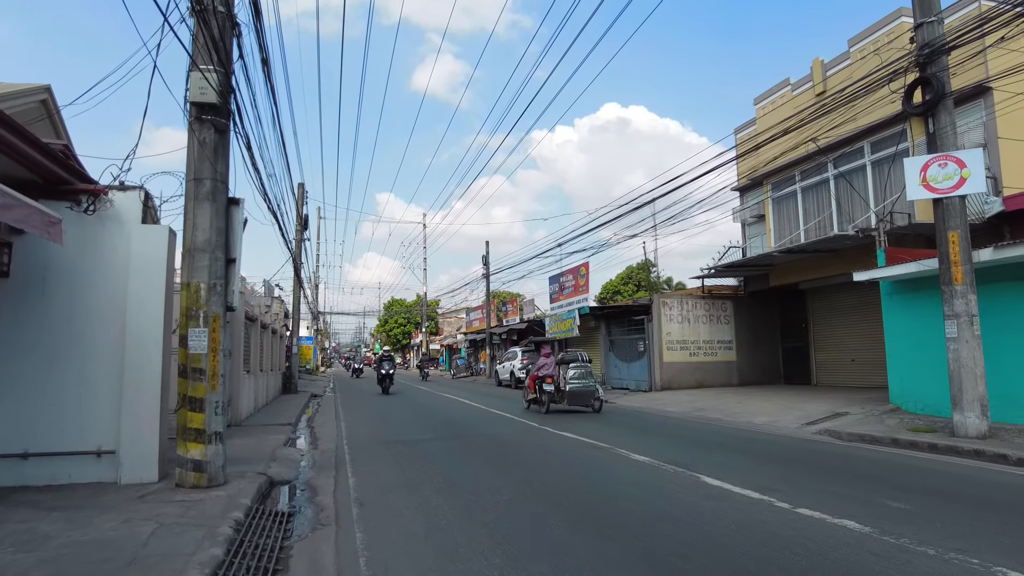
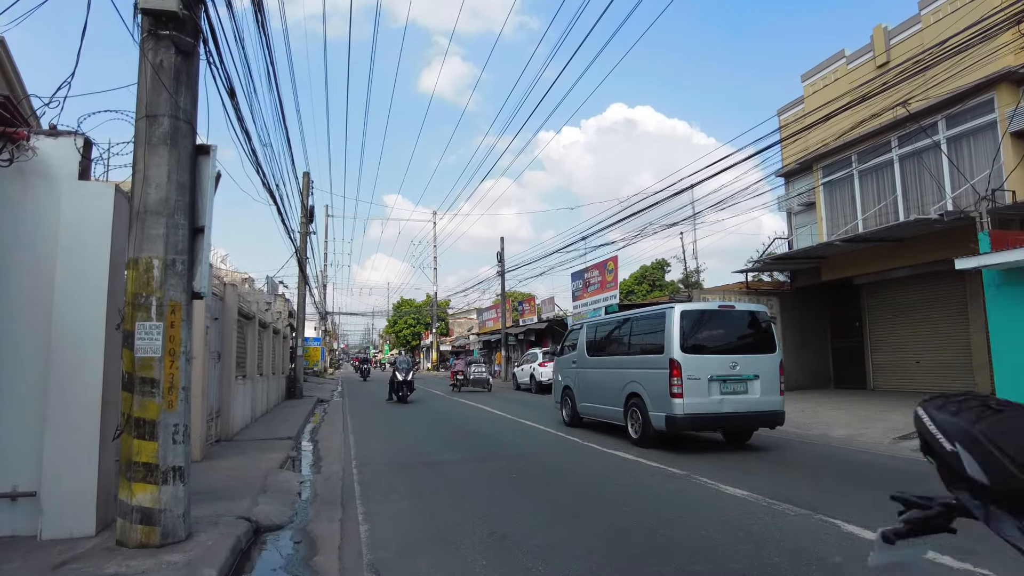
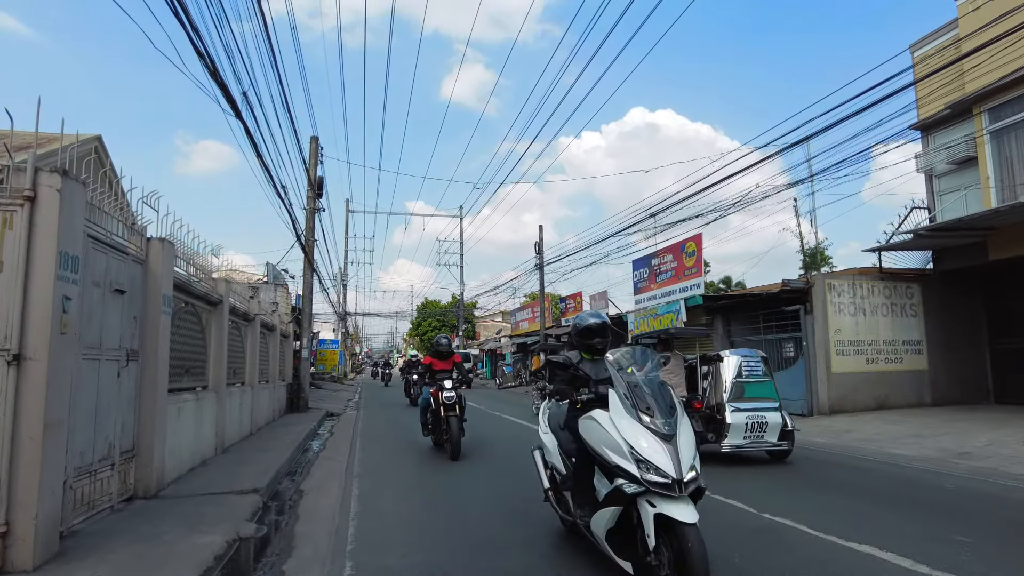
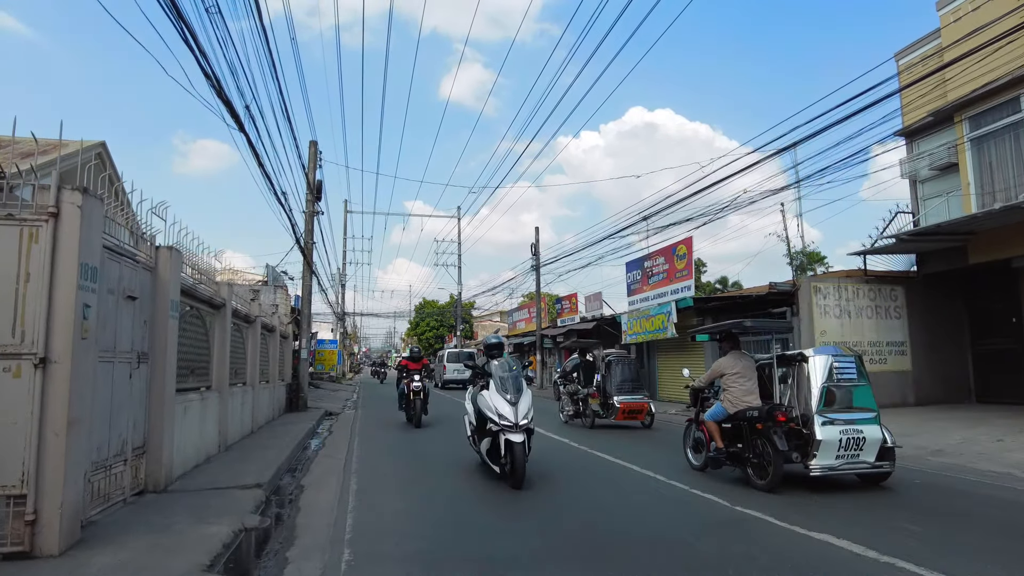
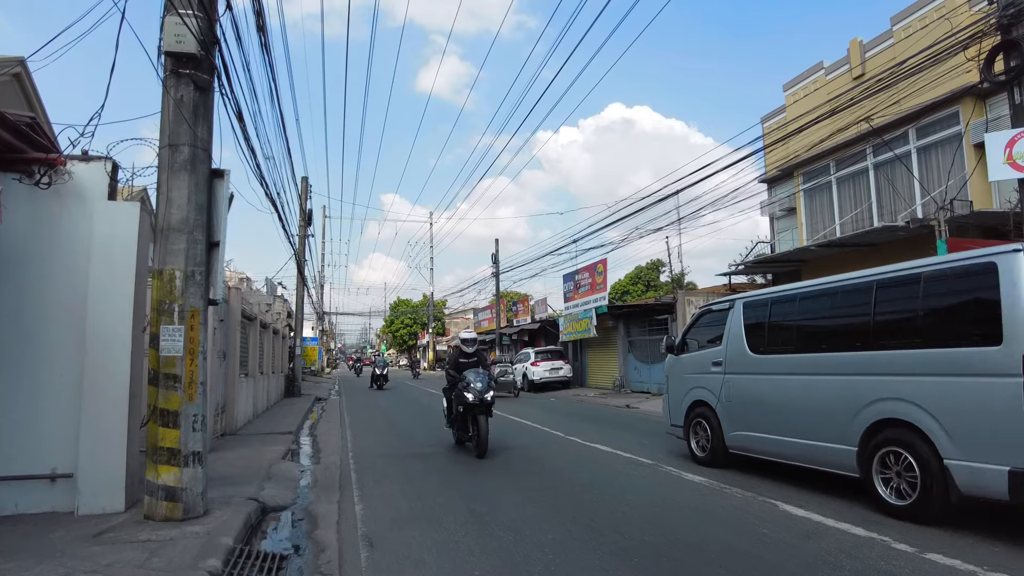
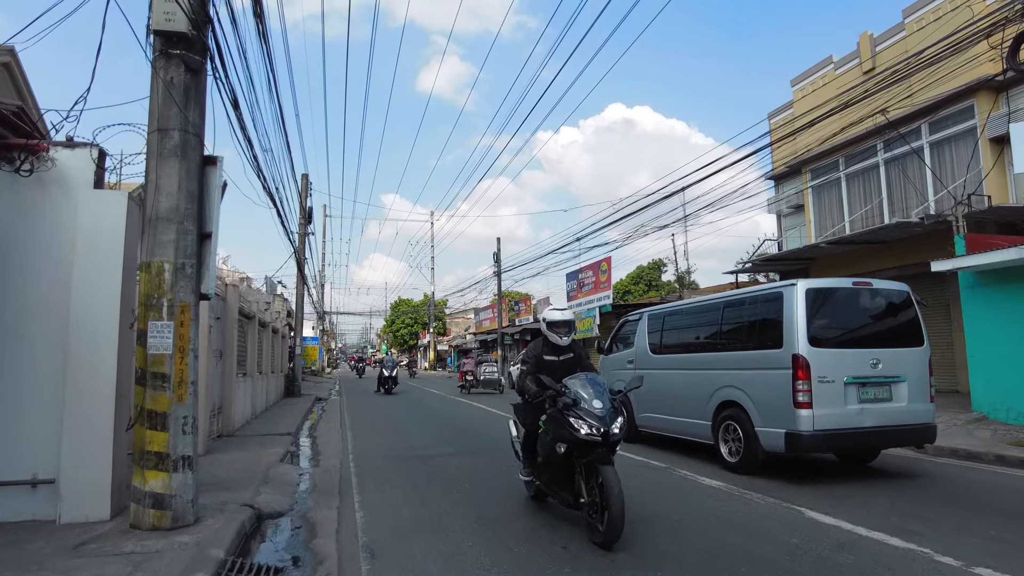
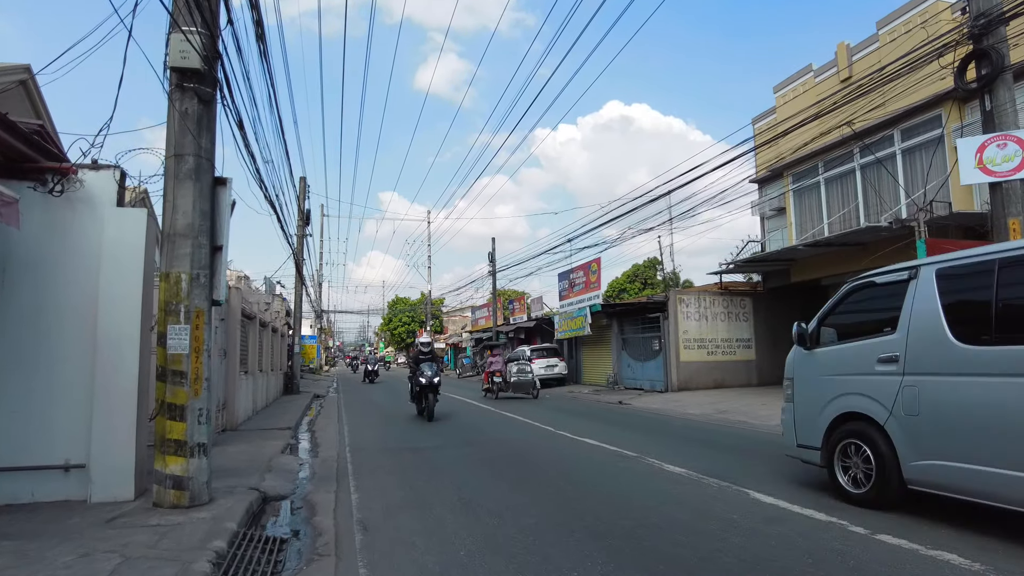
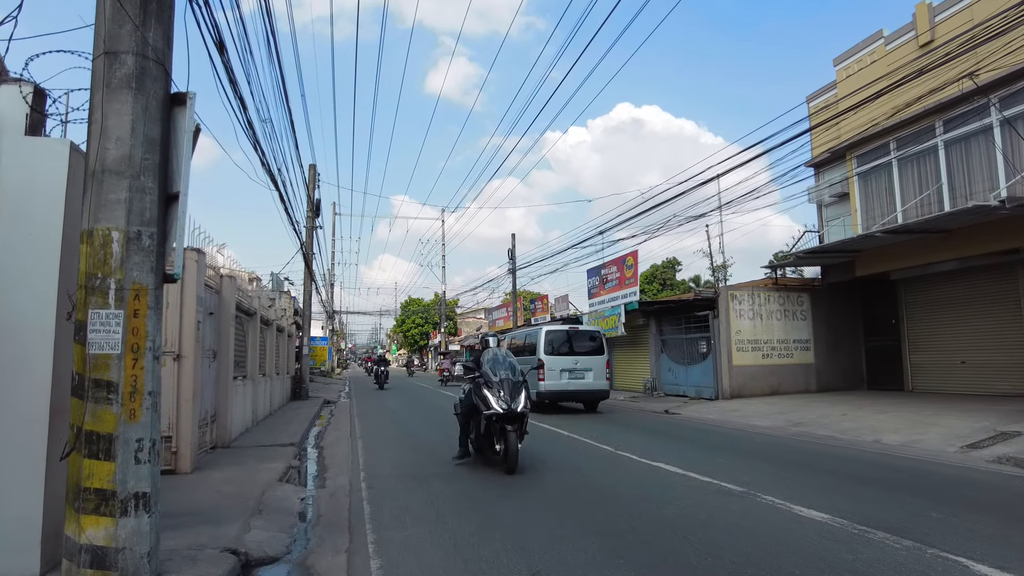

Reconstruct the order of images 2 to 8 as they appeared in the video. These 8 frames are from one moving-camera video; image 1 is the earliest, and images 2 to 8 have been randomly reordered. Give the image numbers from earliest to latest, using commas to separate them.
7, 5, 6, 2, 8, 4, 3
